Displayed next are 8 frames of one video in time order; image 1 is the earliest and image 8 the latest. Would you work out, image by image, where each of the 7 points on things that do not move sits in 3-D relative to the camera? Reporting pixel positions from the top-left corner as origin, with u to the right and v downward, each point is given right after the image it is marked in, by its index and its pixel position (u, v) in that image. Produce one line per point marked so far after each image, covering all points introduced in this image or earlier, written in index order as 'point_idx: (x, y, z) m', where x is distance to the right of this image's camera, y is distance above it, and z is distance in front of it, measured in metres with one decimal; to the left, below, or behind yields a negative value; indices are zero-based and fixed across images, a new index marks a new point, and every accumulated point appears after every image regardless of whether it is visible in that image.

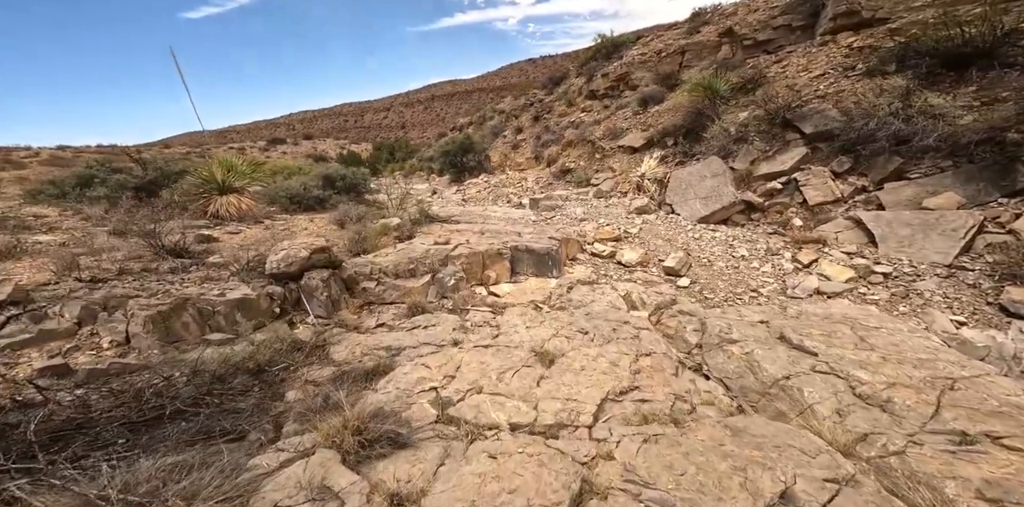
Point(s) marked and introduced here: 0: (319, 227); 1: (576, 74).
0: (-2.8, +0.3, +6.4) m
1: (+2.1, +6.2, +15.6) m
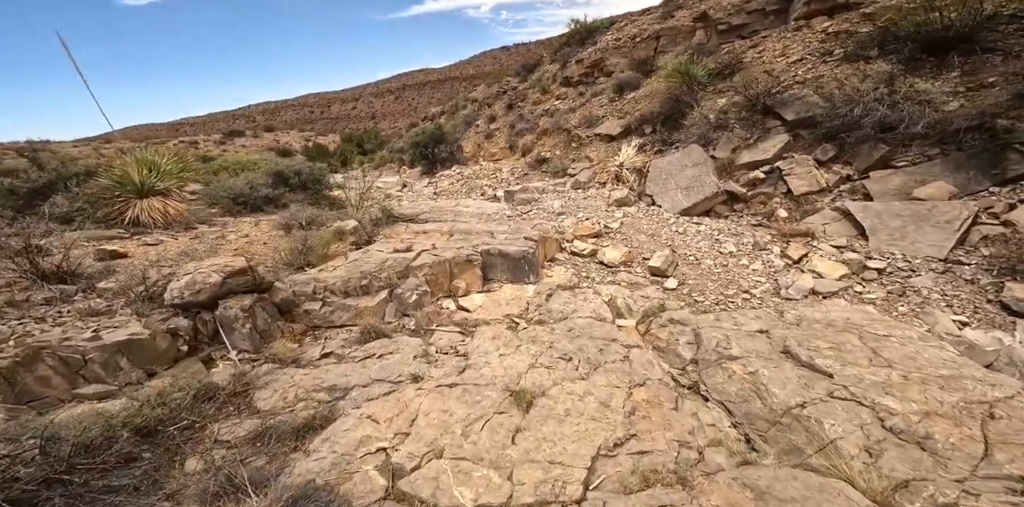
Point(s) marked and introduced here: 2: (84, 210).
0: (-3.2, +0.2, +5.6) m
1: (+1.1, +6.4, +14.9) m
2: (-5.7, +0.6, +5.9) m
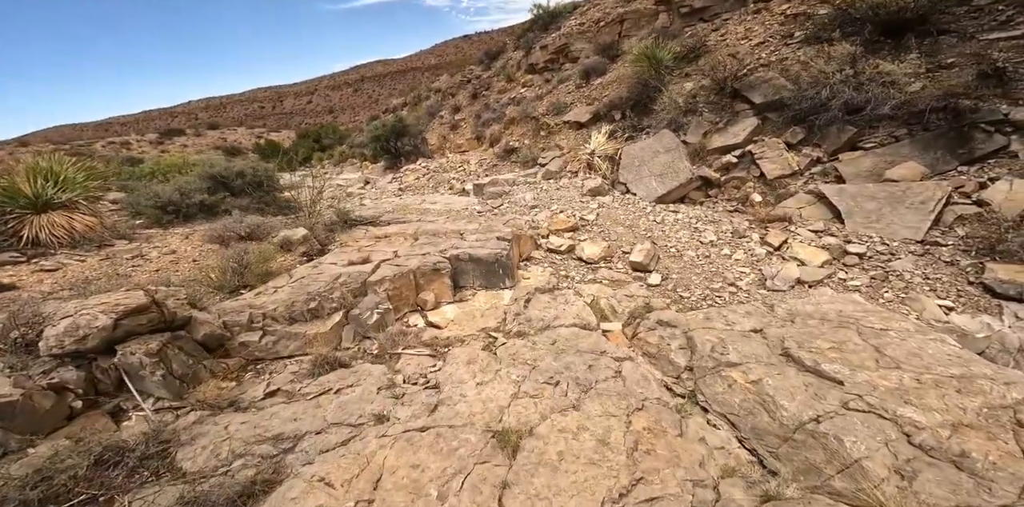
0: (-3.5, 0.0, +4.9) m
1: (-0.2, +6.6, +14.3) m
2: (-6.1, +0.3, +5.0) m
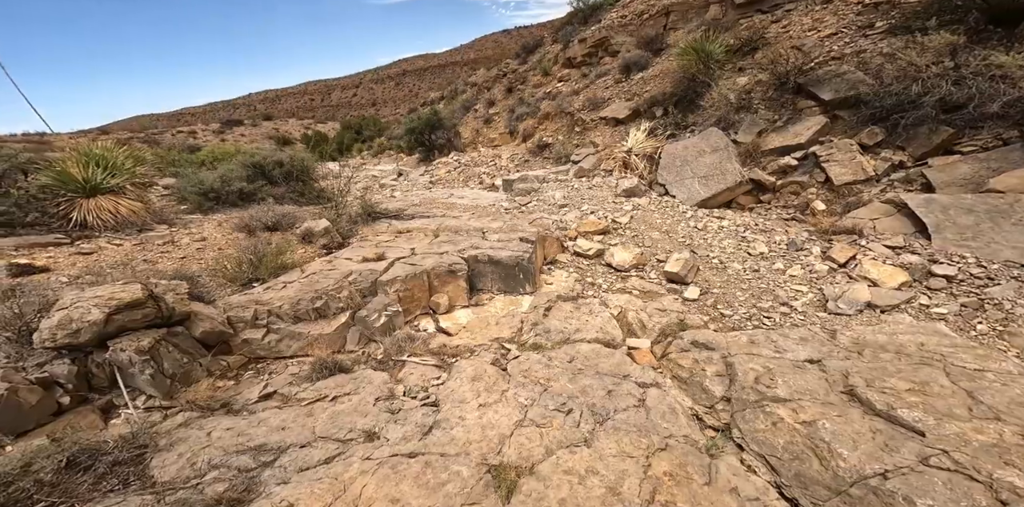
0: (-3.2, +0.1, +4.9) m
1: (+1.3, +6.6, +13.9) m
2: (-5.8, +0.5, +5.2) m
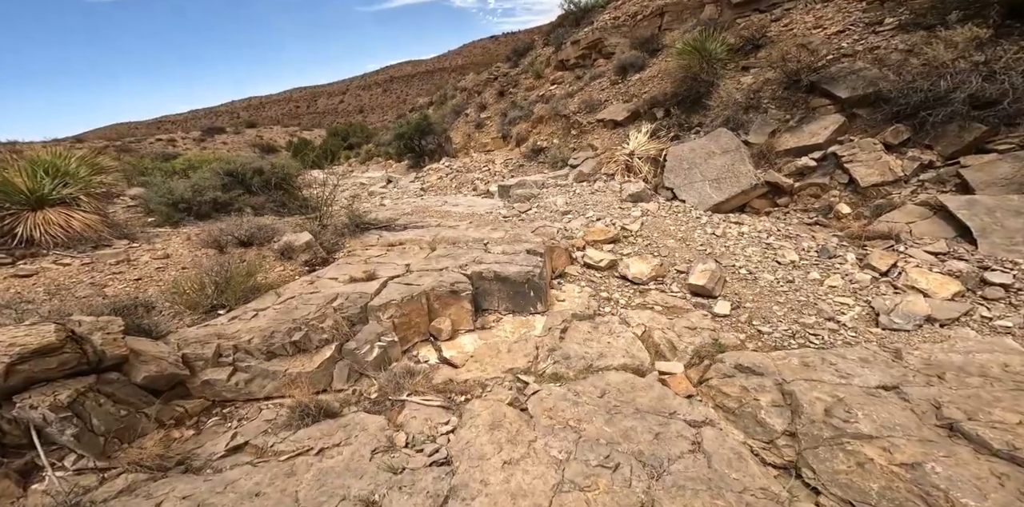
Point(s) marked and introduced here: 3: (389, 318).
0: (-3.1, 0.0, +4.3) m
1: (+0.9, +6.4, +13.5) m
2: (-5.7, +0.3, +4.5) m
3: (-0.9, -0.4, +3.0) m
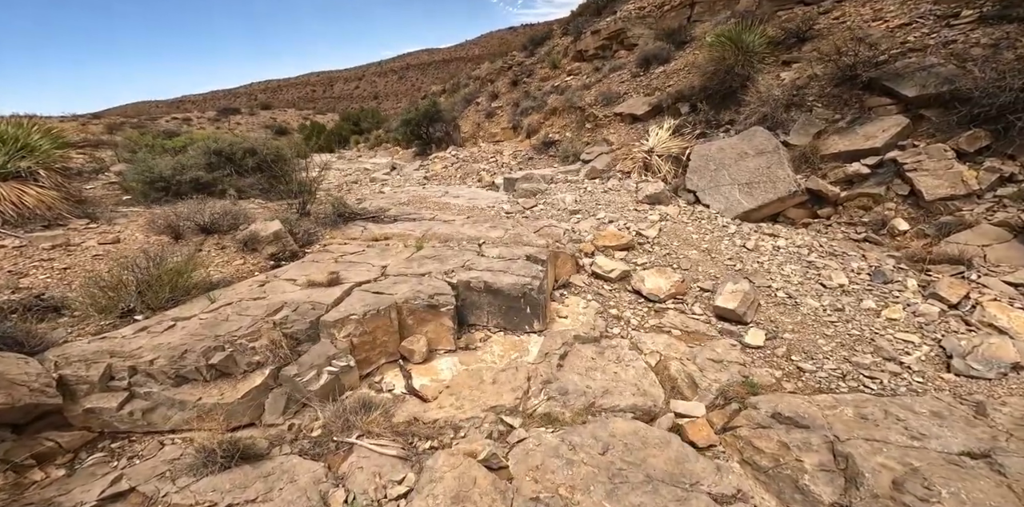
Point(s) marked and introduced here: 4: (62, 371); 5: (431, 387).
0: (-3.2, +0.1, +3.7) m
1: (+1.4, +6.4, +12.8) m
2: (-5.7, +0.5, +4.0) m
3: (-0.9, -0.5, +2.5) m
4: (-2.0, -0.5, +2.0) m
5: (-0.5, -0.8, +2.5) m
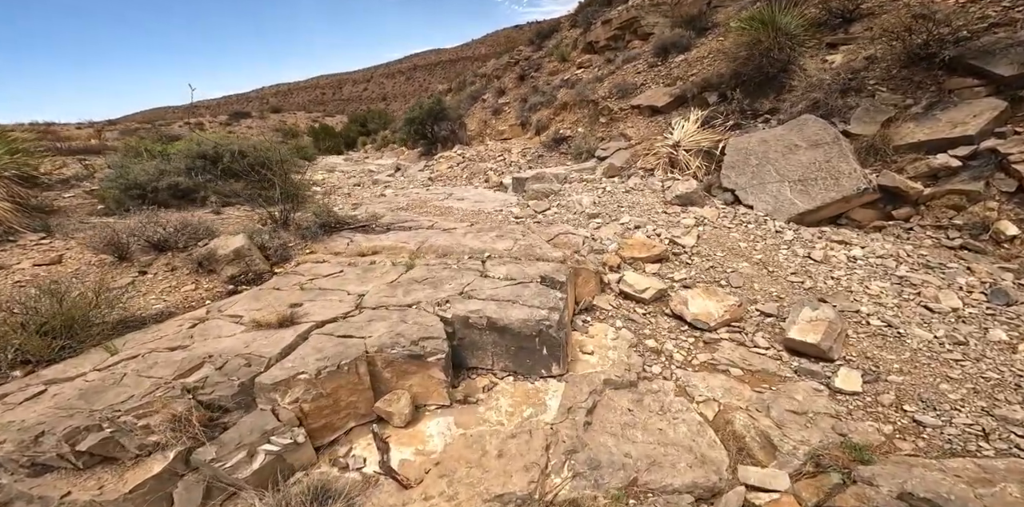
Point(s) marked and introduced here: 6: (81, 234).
0: (-3.1, -0.1, +3.1) m
1: (+1.7, +6.3, +12.0) m
2: (-5.6, +0.3, +3.5) m
3: (-0.9, -0.6, +1.8) m
4: (-1.9, -0.7, +1.4) m
5: (-0.4, -0.9, +1.9) m
6: (-3.9, +0.2, +4.1) m
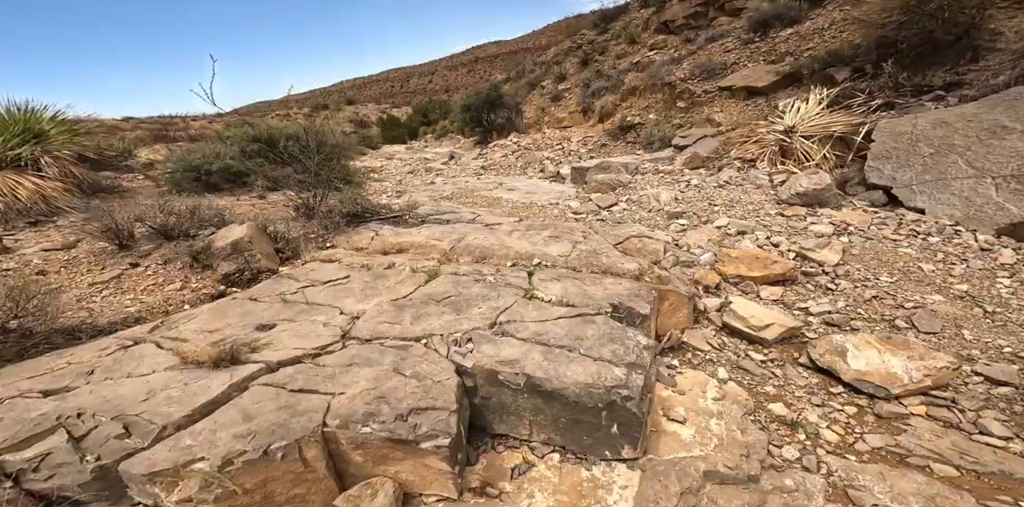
0: (-2.7, 0.0, +2.7) m
1: (+3.7, +6.2, +10.7) m
2: (-5.1, +0.6, +3.5) m
3: (-0.8, -0.6, +1.1) m
4: (-1.9, -0.7, +0.9) m
5: (-0.3, -0.9, +1.1) m
6: (-3.4, +0.3, +3.8) m
